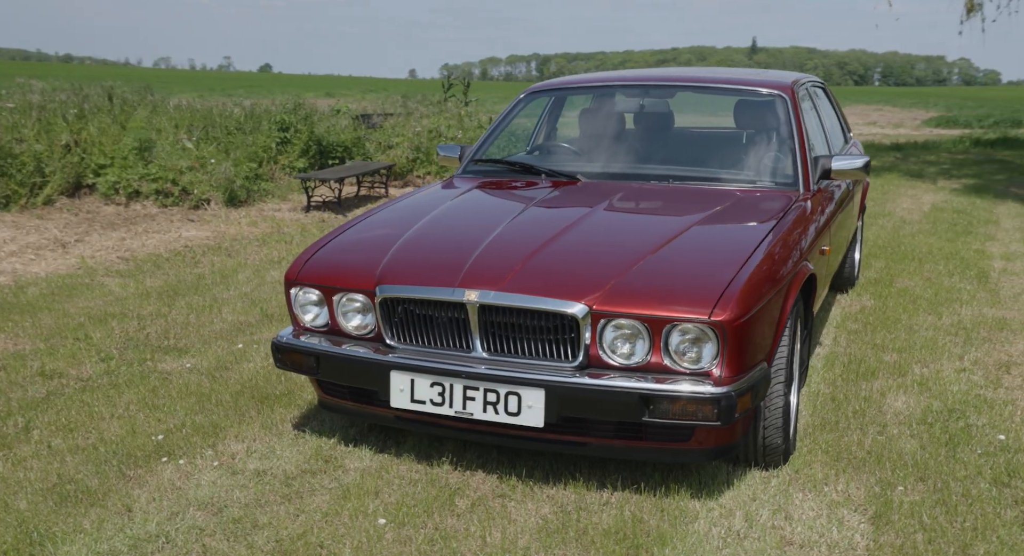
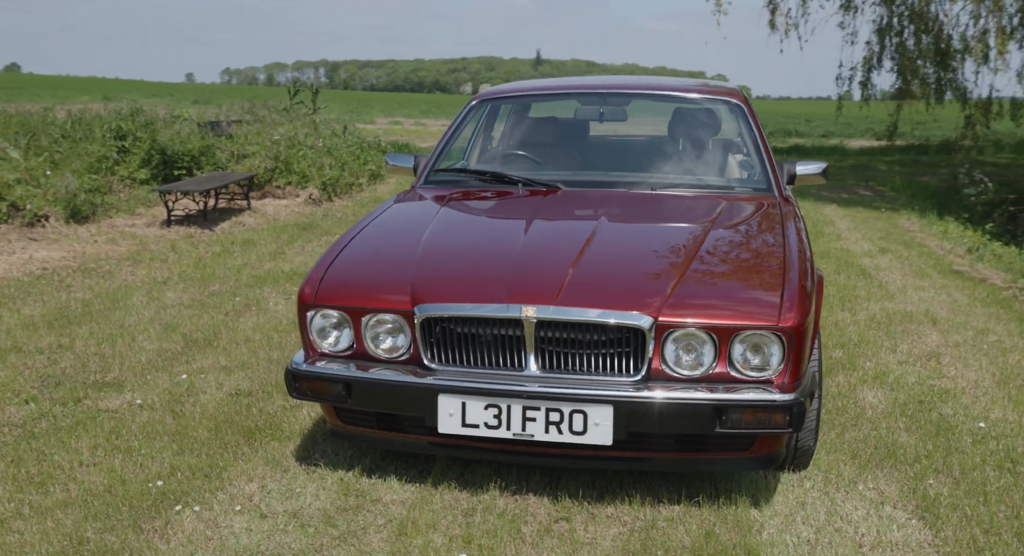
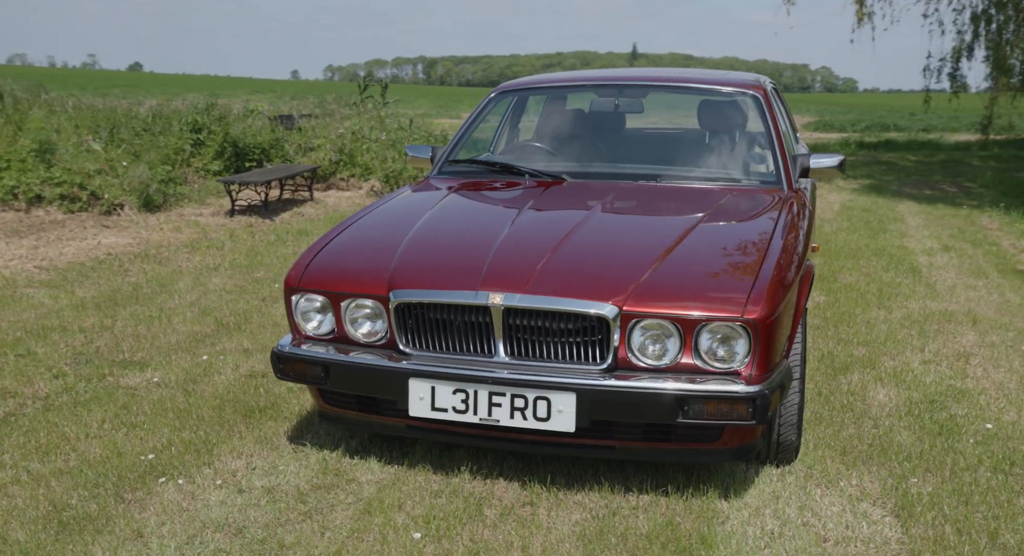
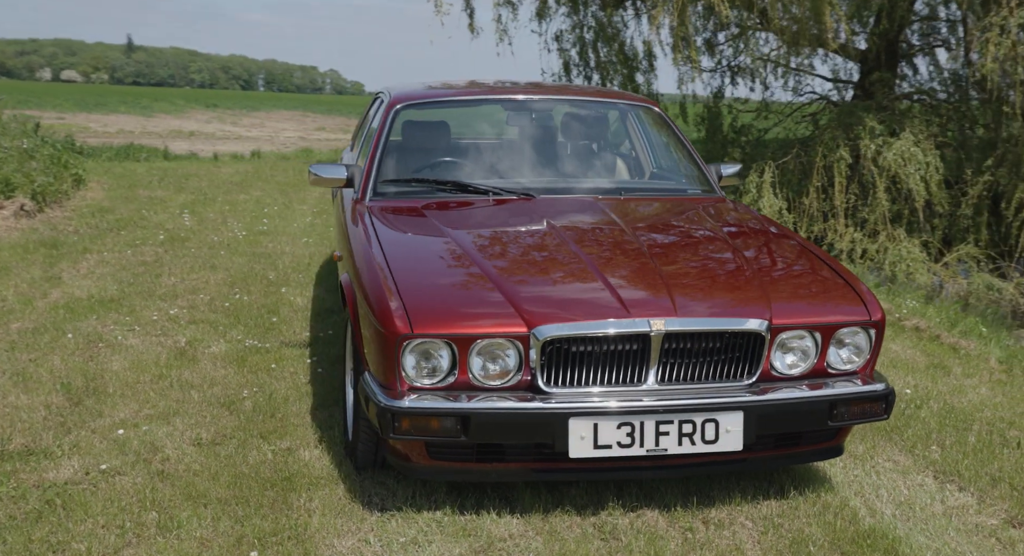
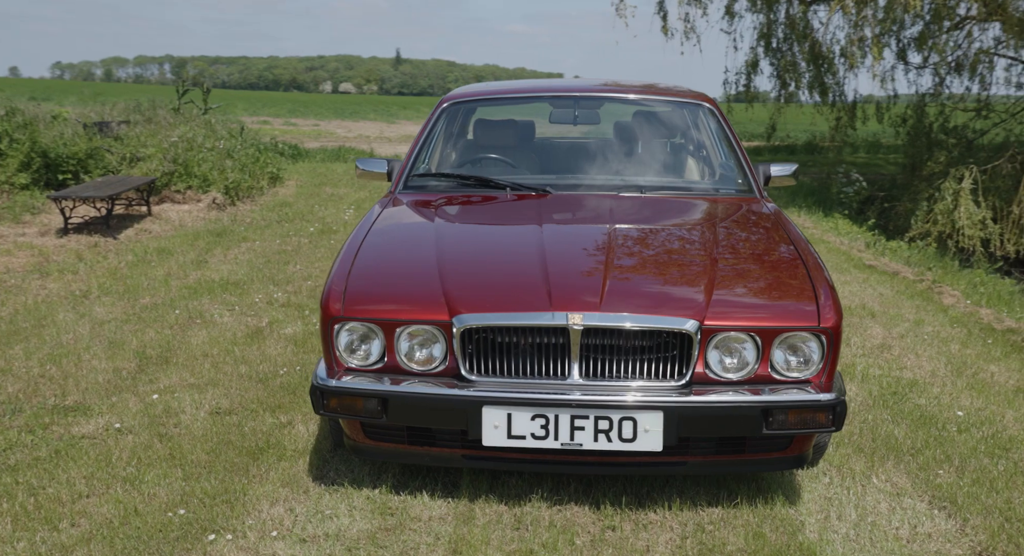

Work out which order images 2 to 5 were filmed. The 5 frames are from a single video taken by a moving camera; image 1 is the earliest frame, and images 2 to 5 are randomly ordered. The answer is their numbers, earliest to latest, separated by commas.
3, 2, 5, 4
